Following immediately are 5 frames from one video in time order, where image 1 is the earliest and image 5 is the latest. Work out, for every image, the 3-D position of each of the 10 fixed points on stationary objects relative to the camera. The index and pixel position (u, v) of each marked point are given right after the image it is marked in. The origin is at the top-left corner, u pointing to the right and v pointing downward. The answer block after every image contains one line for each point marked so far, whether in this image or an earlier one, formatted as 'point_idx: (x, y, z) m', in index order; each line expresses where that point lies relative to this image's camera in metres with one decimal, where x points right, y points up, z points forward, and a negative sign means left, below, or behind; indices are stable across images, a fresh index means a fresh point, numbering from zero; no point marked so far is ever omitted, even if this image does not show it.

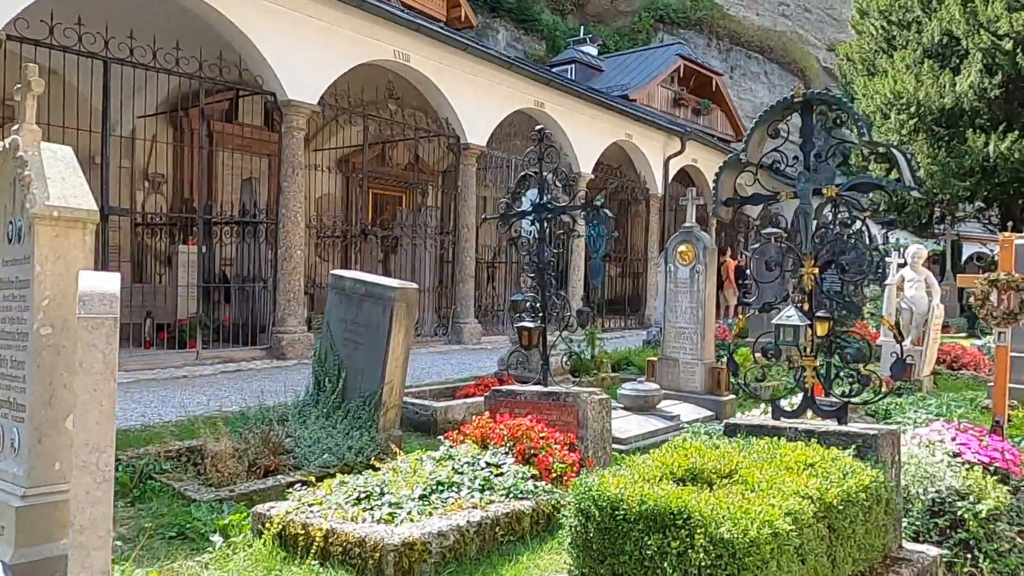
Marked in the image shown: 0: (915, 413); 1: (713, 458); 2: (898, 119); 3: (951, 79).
0: (+3.2, -1.0, +6.2) m
1: (+0.9, -0.8, +3.5) m
2: (+9.6, +4.2, +19.6) m
3: (+10.4, +4.9, +18.6) m
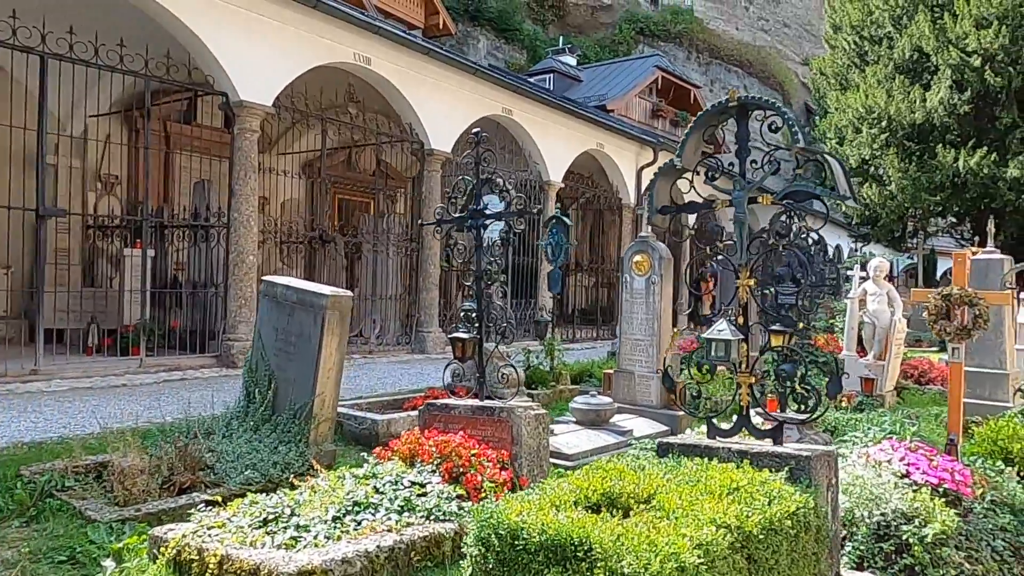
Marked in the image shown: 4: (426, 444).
0: (+2.7, -1.1, +6.0) m
1: (+0.5, -0.8, +3.3) m
2: (+8.9, +3.9, +19.6) m
3: (+9.7, +4.6, +18.7) m
4: (-0.5, -0.9, +4.6) m
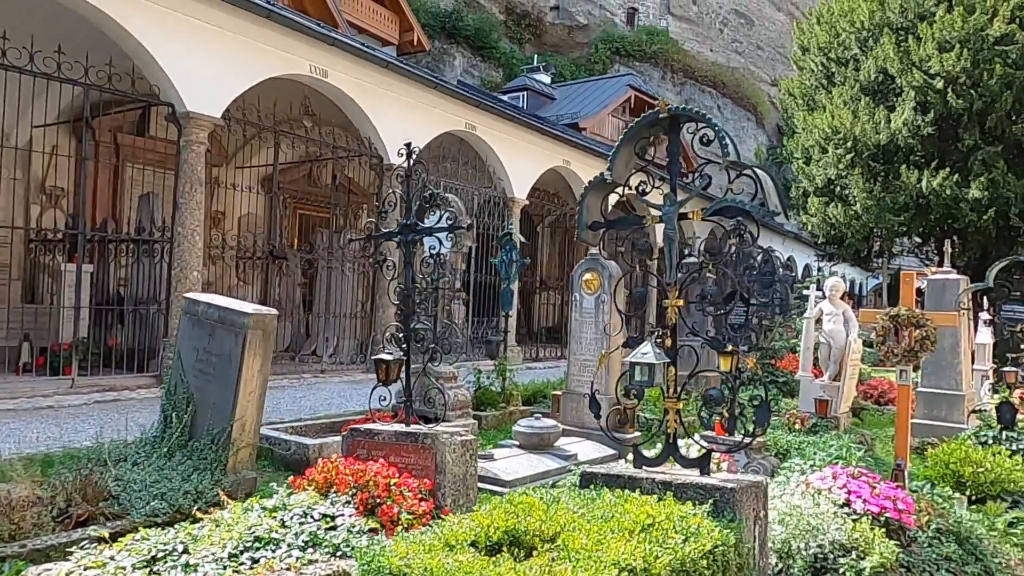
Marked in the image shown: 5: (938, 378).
0: (+2.3, -1.2, +5.8) m
1: (+0.1, -0.9, +3.0) m
2: (+8.1, +3.4, +19.7) m
3: (+9.0, +4.1, +18.8) m
4: (-0.9, -1.0, +4.4) m
5: (+5.2, -1.1, +9.6) m
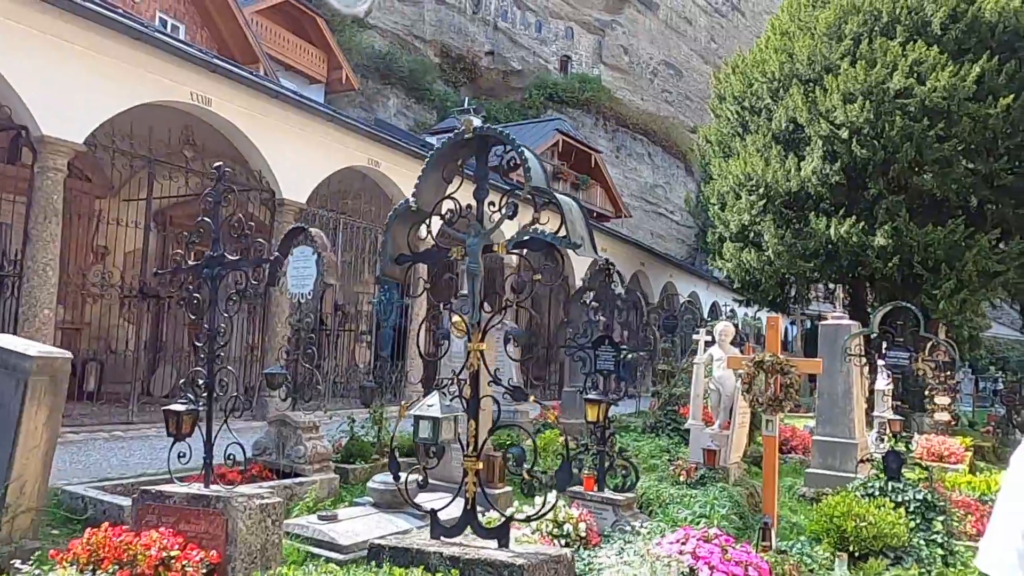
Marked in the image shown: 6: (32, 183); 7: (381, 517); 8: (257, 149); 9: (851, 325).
0: (+1.2, -1.6, +5.4) m
1: (-0.8, -1.0, +2.5) m
2: (+6.0, +2.2, +19.9) m
3: (+6.9, +3.0, +19.1) m
4: (-1.9, -1.2, +3.7) m
5: (+3.8, -1.7, +9.4) m
6: (-5.4, +1.2, +8.9) m
7: (-1.0, -1.7, +5.9) m
8: (-3.7, +2.0, +11.4) m
9: (+4.1, -0.4, +9.5) m
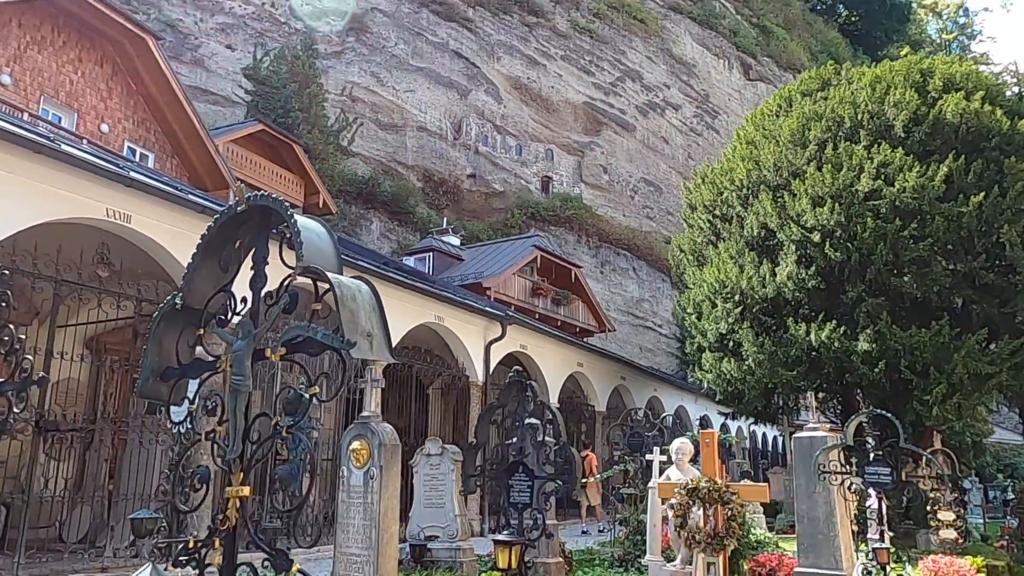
0: (+0.5, -2.2, +4.3) m
1: (-1.4, -1.3, +1.4) m
2: (+5.1, -0.5, +19.2) m
3: (+6.0, +0.5, +18.6) m
4: (-2.6, -1.7, +2.6) m
5: (+3.2, -2.8, +8.2) m
6: (-6.2, -0.2, +8.0) m
7: (-1.6, -2.5, +4.7) m
8: (-4.5, +0.3, +10.6) m
9: (+3.4, -1.6, +8.5) m
